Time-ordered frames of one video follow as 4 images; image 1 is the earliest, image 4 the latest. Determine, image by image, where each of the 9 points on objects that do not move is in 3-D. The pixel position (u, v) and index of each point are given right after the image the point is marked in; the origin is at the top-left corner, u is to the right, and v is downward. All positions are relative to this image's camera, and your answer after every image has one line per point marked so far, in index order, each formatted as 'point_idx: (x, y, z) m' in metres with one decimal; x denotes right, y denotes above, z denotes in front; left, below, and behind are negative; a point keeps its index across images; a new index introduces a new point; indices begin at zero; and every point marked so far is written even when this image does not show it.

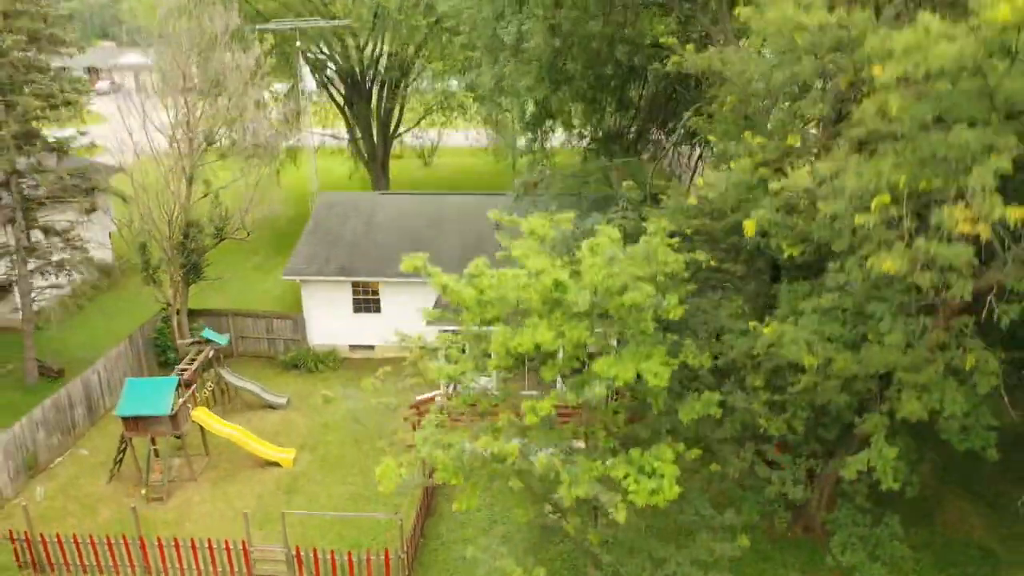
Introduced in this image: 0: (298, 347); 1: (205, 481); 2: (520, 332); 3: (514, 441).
0: (-4.9, -1.4, +19.2) m
1: (-5.5, -3.5, +14.9) m
2: (+0.1, -0.6, +8.7) m
3: (0.0, -1.7, +9.0) m
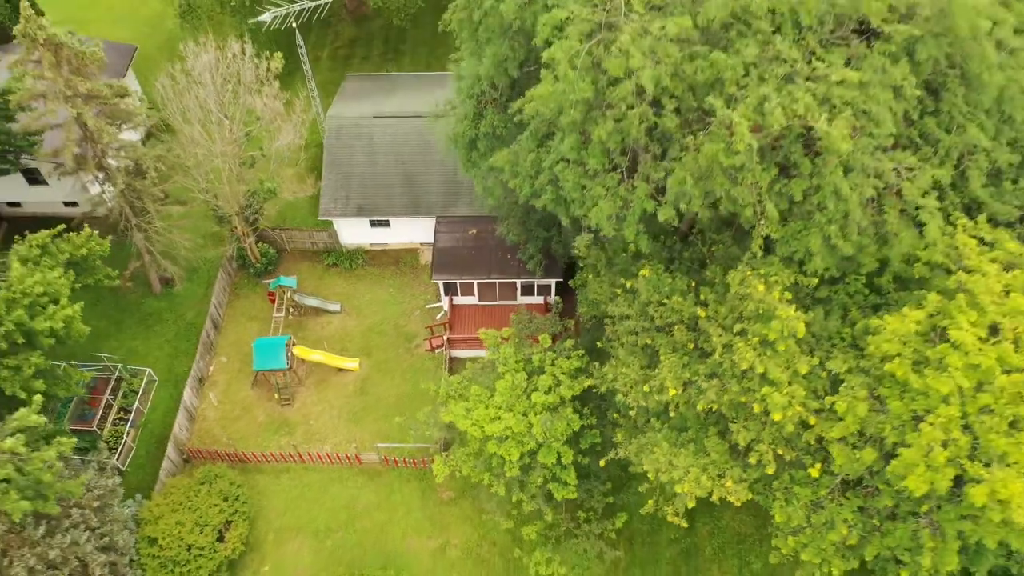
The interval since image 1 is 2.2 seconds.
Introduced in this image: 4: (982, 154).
0: (-5.8, +1.3, +27.4) m
1: (-6.0, -2.9, +24.9) m
2: (-0.2, -3.5, +18.3) m
3: (-0.2, -4.3, +19.2) m
4: (+8.5, +2.4, +15.0) m
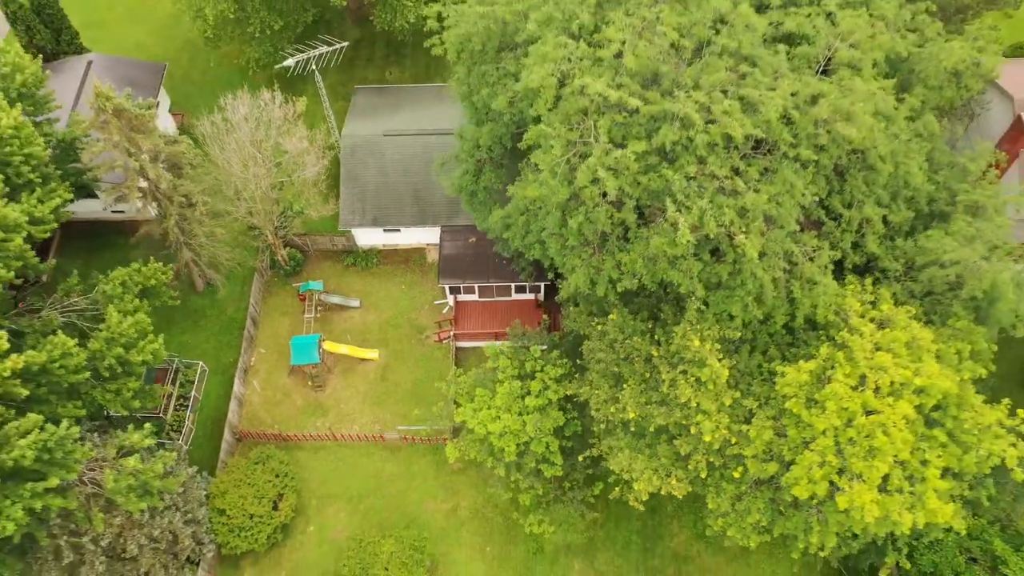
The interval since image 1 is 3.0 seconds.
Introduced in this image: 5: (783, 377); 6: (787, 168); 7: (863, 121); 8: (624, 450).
0: (-6.0, +1.4, +31.5) m
1: (-6.2, -3.0, +29.4) m
2: (-0.3, -4.2, +23.0) m
3: (-0.3, -4.9, +23.9) m
4: (+8.4, +1.4, +19.2) m
5: (+5.8, -1.9, +17.9) m
6: (+5.7, +2.5, +17.3) m
7: (+7.2, +3.4, +17.2) m
8: (+2.6, -3.8, +19.7) m
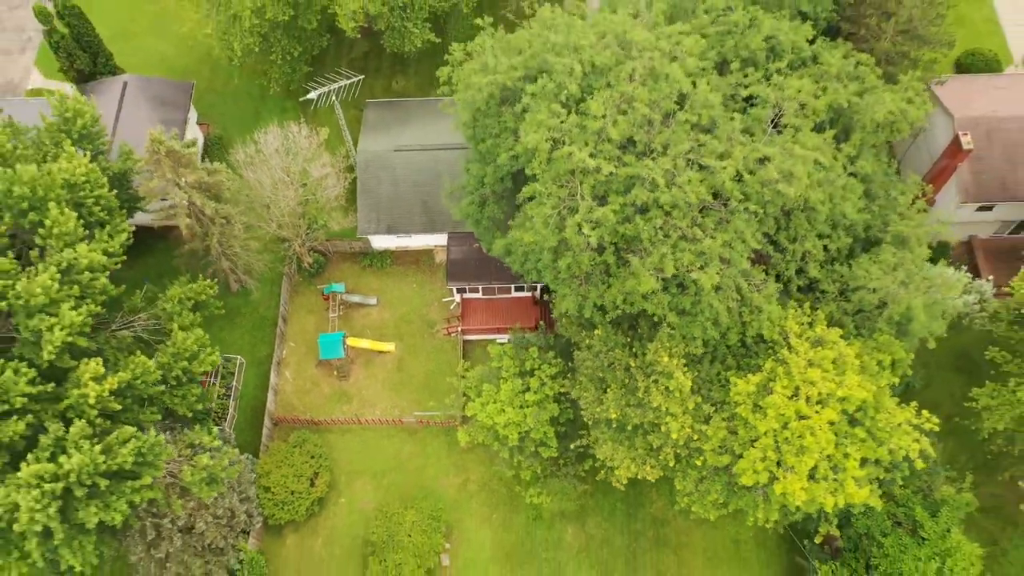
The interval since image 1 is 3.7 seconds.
0: (-6.1, +1.5, +35.3) m
1: (-6.1, -3.0, +33.5) m
2: (-0.2, -4.7, +27.2) m
3: (-0.2, -5.2, +28.2) m
4: (+8.4, +0.8, +23.1) m
5: (+5.9, -2.6, +22.1) m
6: (+5.8, +1.7, +21.1) m
7: (+7.2, +2.7, +20.9) m
8: (+2.7, -4.4, +23.9) m
